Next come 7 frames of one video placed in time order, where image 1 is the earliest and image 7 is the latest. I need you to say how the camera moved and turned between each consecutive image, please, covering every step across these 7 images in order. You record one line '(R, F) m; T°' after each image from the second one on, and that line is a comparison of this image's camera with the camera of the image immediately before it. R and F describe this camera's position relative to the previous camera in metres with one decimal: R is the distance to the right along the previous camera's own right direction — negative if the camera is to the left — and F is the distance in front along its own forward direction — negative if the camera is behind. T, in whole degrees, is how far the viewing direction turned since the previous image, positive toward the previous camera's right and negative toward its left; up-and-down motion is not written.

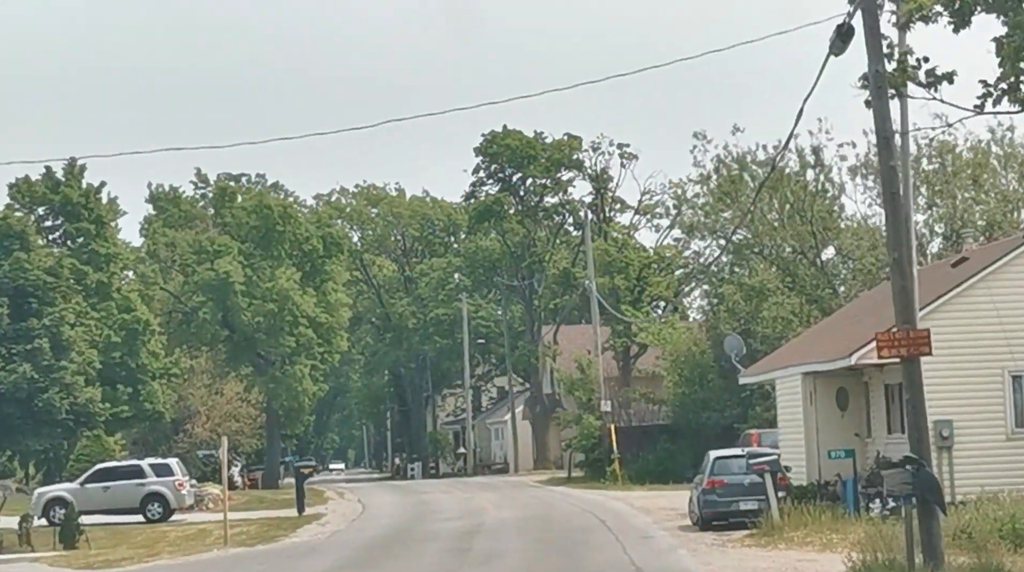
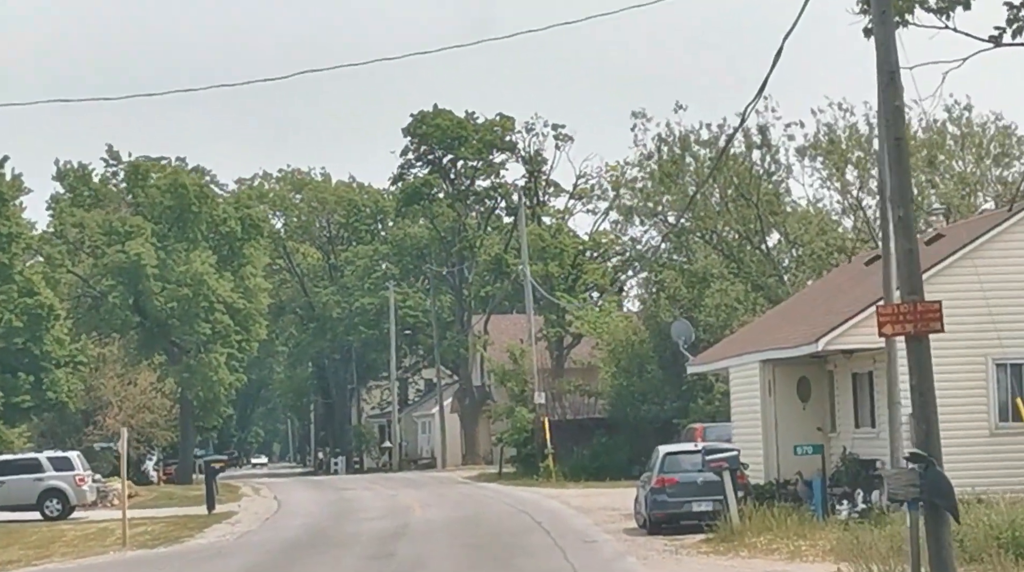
(0.0, +3.3) m; +2°
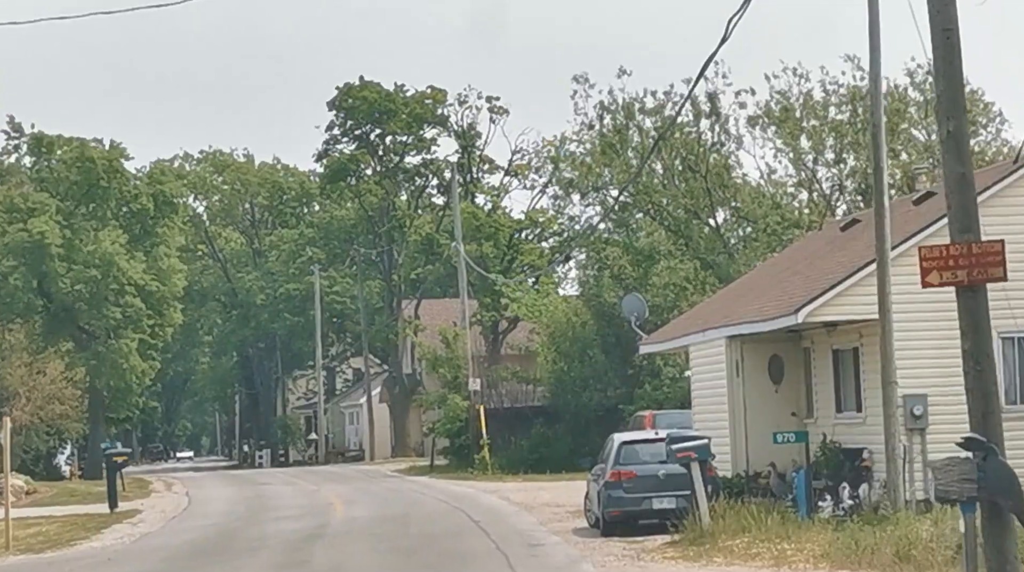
(0.0, +3.8) m; +2°
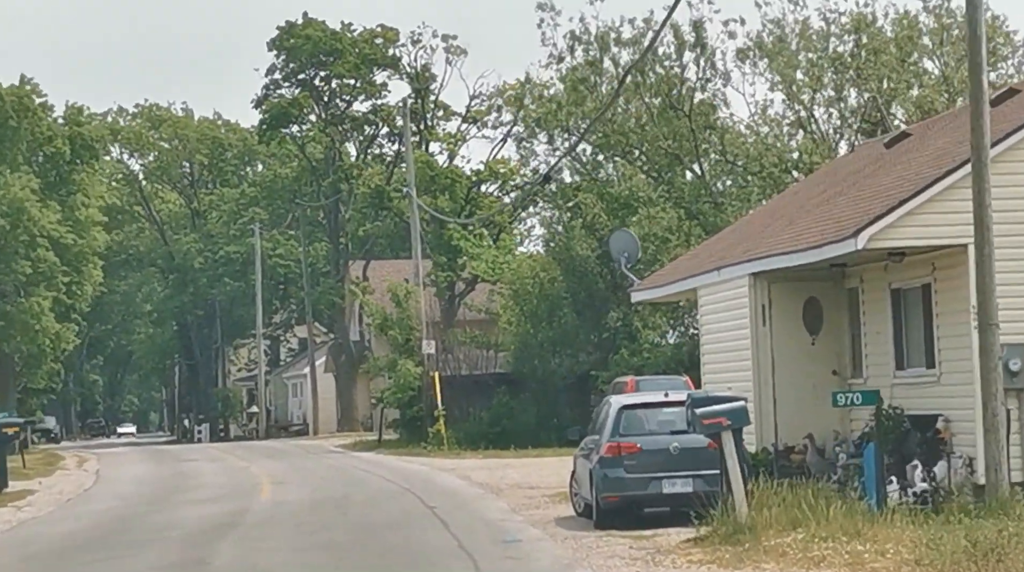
(-0.2, +5.8) m; +2°
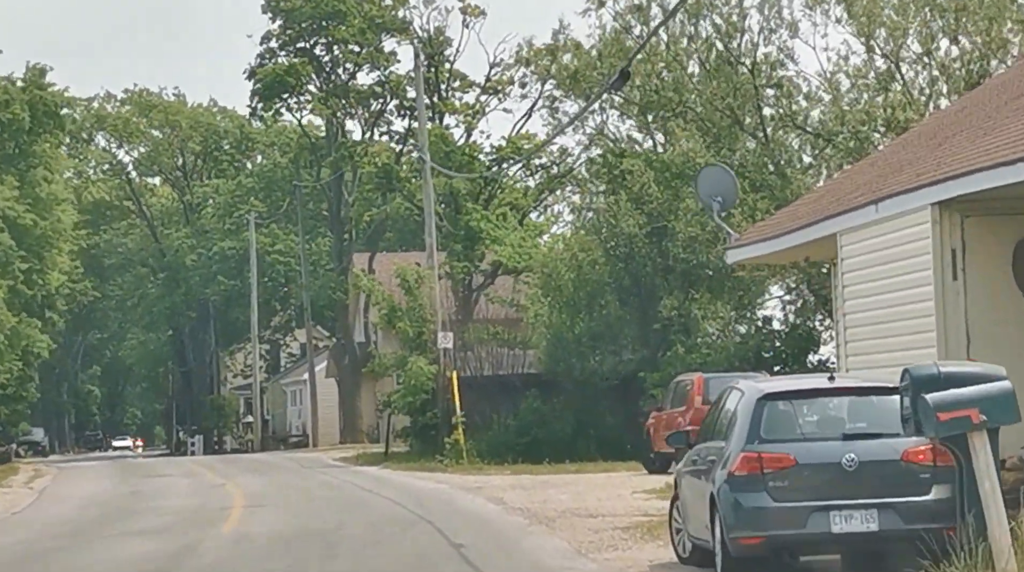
(-0.5, +7.0) m; 0°
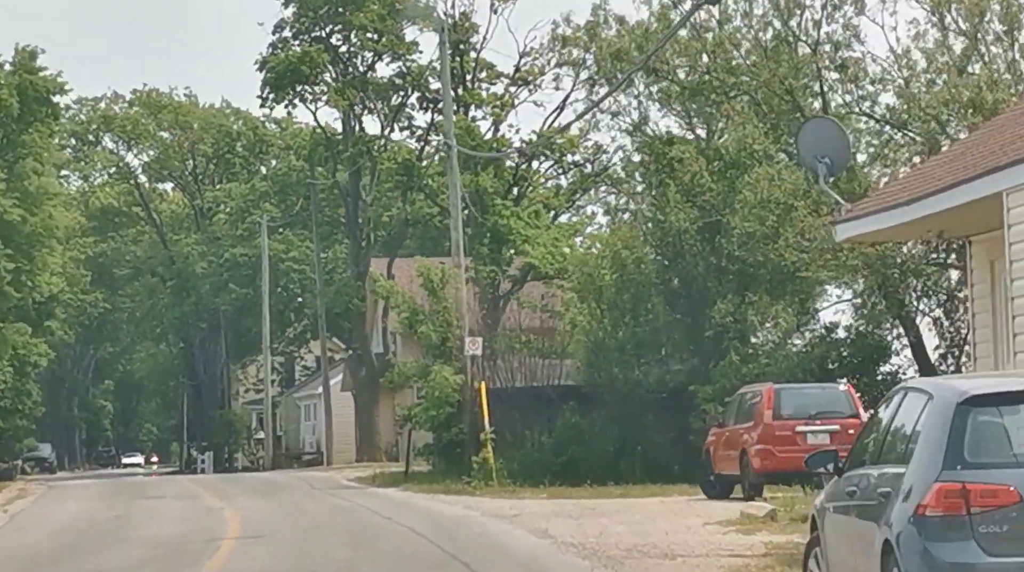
(-0.3, +3.9) m; -1°
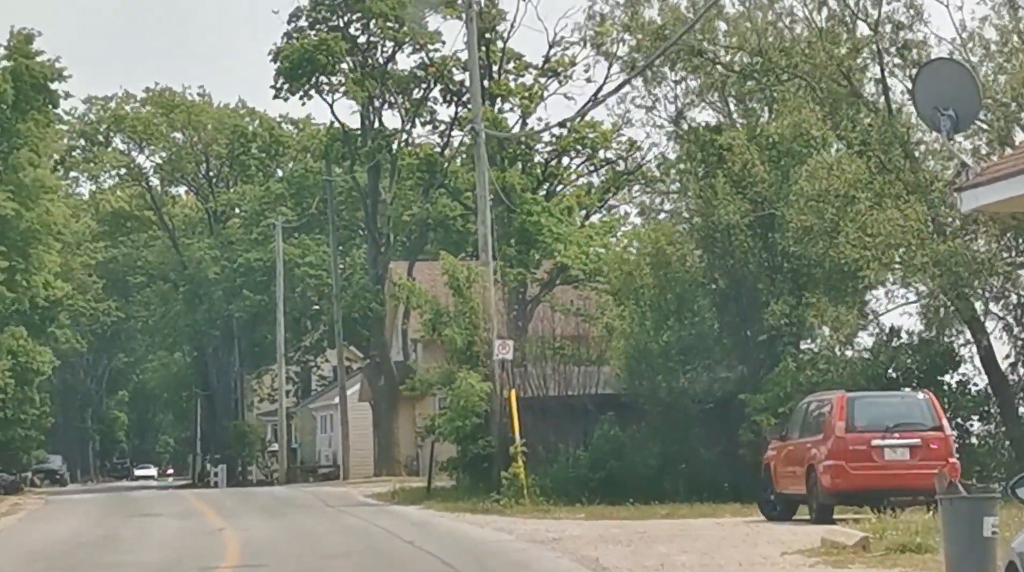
(-0.2, +2.9) m; -1°
